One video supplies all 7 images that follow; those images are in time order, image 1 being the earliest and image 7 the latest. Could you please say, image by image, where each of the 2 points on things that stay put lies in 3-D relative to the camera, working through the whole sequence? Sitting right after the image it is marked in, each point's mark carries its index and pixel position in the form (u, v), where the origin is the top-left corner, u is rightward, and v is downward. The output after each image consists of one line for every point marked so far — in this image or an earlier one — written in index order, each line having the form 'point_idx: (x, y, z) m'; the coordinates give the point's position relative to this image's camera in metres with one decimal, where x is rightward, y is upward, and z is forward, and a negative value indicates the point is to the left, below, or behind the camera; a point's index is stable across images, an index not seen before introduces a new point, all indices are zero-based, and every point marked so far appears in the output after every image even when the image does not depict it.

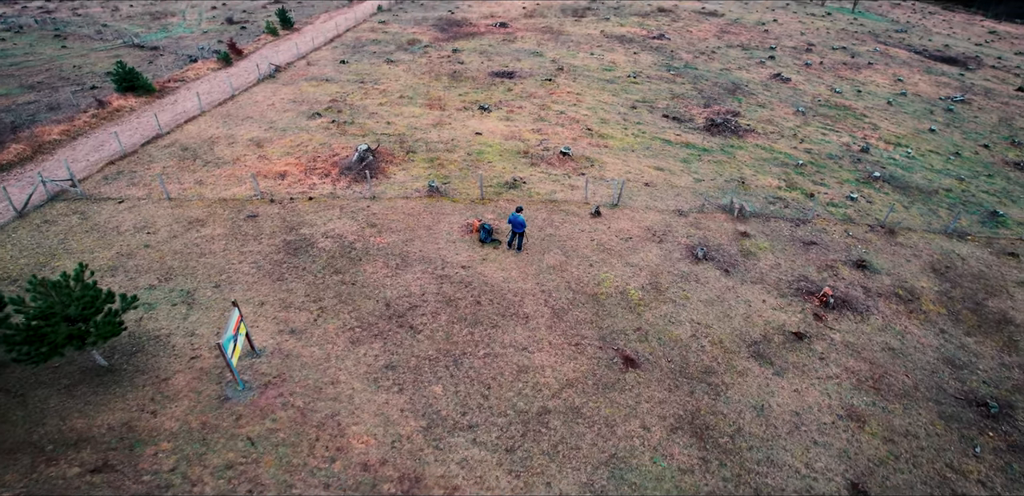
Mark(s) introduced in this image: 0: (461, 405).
0: (-1.0, -3.1, +12.7) m
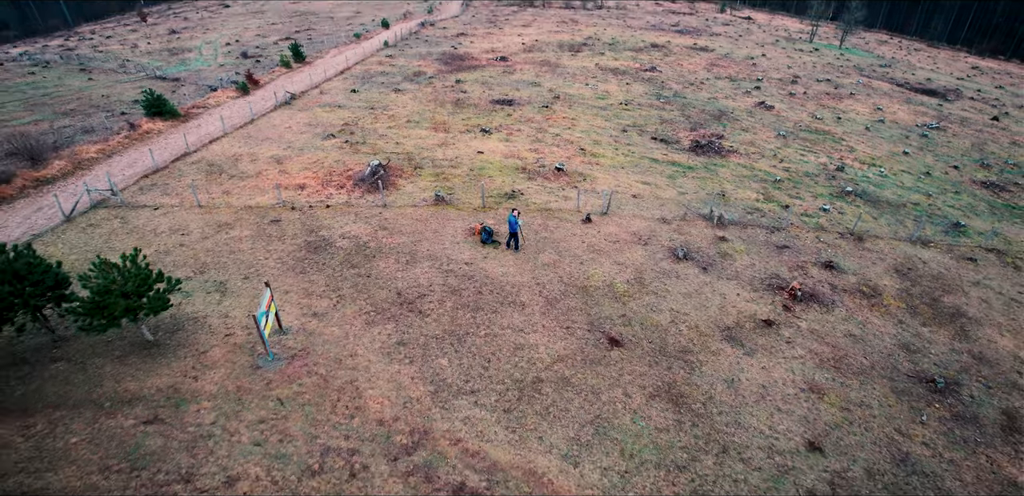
0: (-1.1, -2.8, +14.4) m
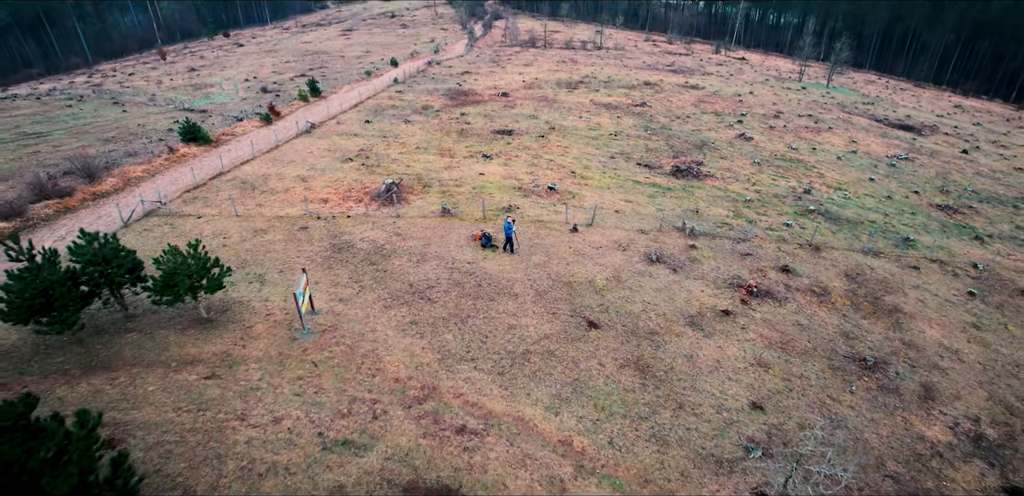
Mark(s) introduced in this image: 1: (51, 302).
0: (-1.2, -2.7, +17.3) m
1: (-10.9, -1.3, +15.1) m
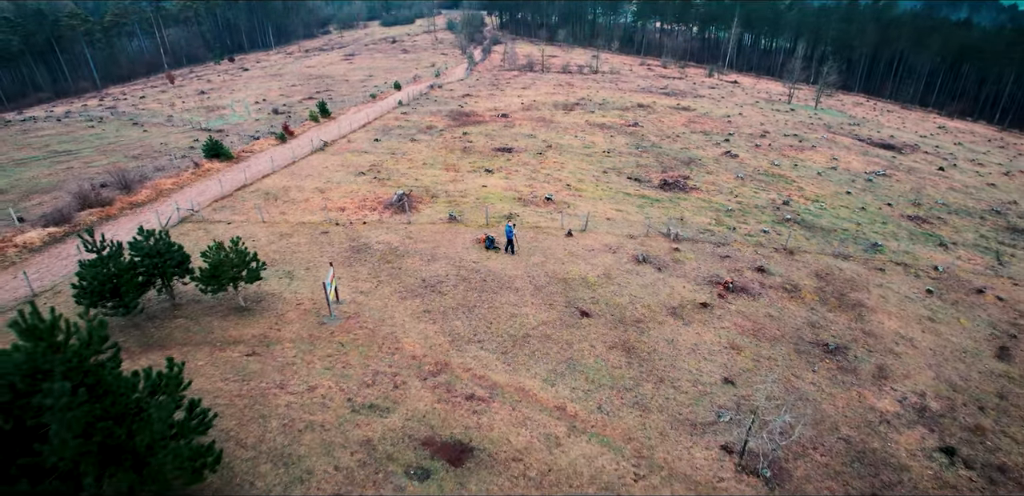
0: (-1.2, -2.5, +19.6) m
1: (-10.8, -1.1, +17.5) m
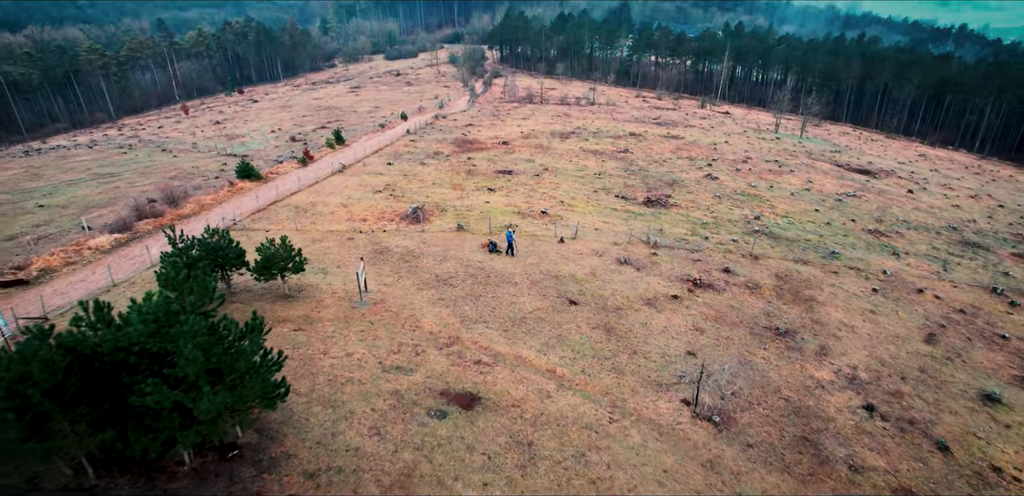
0: (-1.2, -2.4, +23.6) m
1: (-10.9, -0.9, +21.5) m
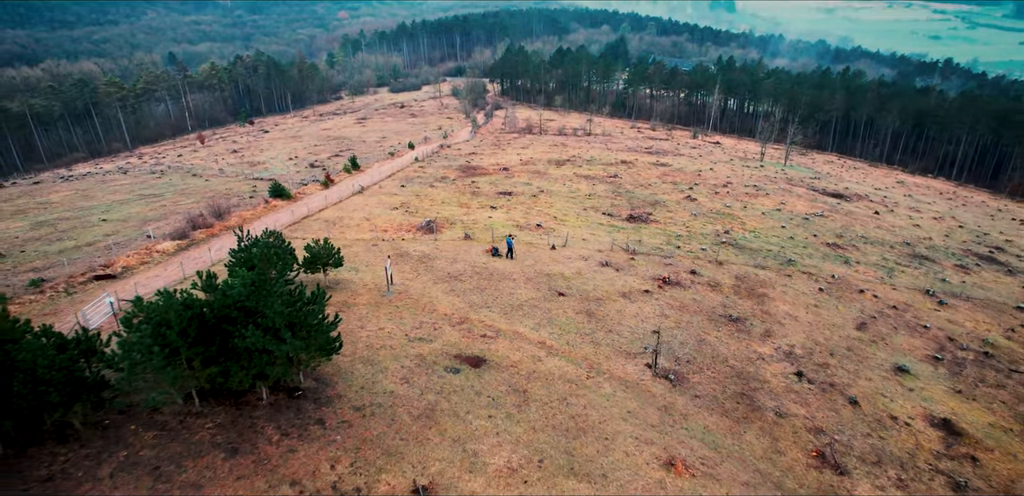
0: (-1.2, -2.4, +28.9) m
1: (-10.9, -0.8, +26.9) m
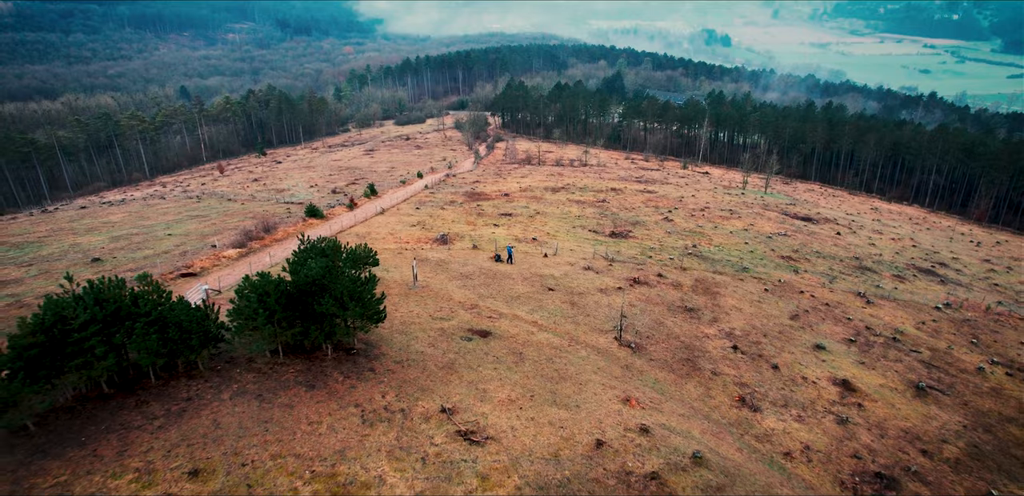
0: (-1.3, -2.6, +36.5) m
1: (-10.9, -0.9, +34.6) m
